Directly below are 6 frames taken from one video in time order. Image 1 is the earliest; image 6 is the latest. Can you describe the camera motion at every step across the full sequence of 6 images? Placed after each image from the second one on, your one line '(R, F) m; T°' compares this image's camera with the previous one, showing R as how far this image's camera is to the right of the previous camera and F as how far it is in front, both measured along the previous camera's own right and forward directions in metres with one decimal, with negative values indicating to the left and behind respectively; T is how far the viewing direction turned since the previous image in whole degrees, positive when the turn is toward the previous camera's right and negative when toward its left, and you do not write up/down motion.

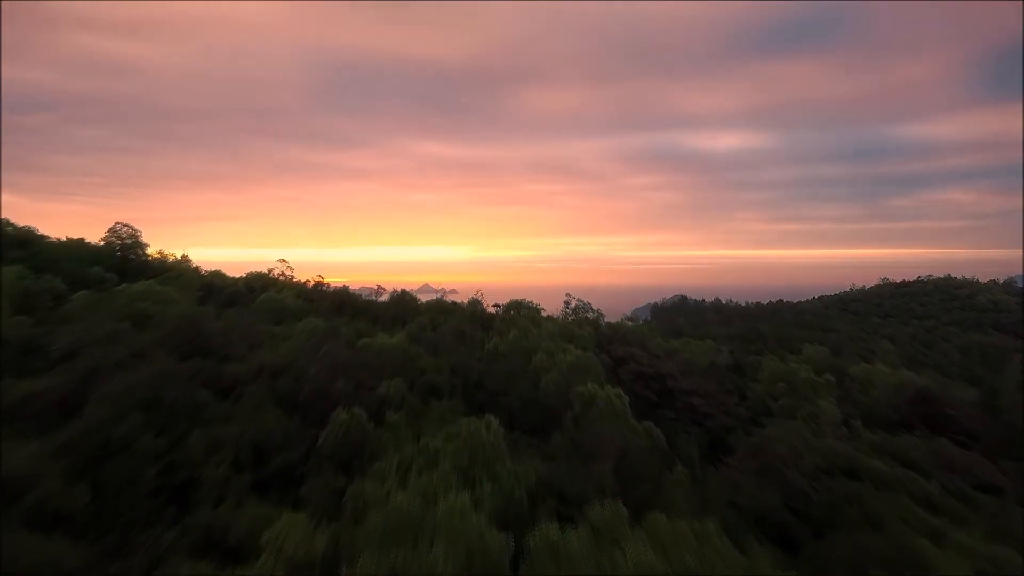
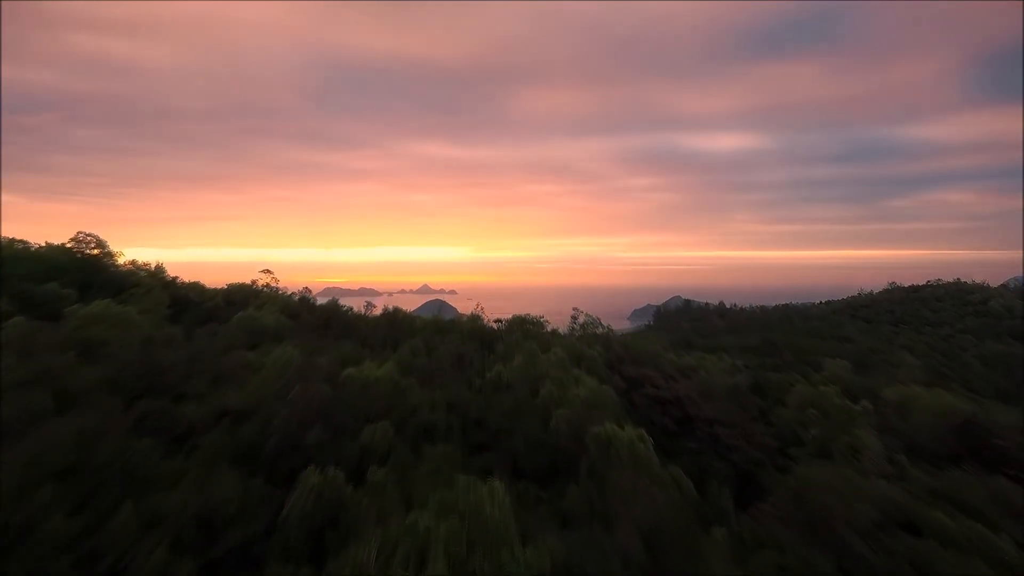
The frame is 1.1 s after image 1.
(-0.1, +1.0) m; 0°
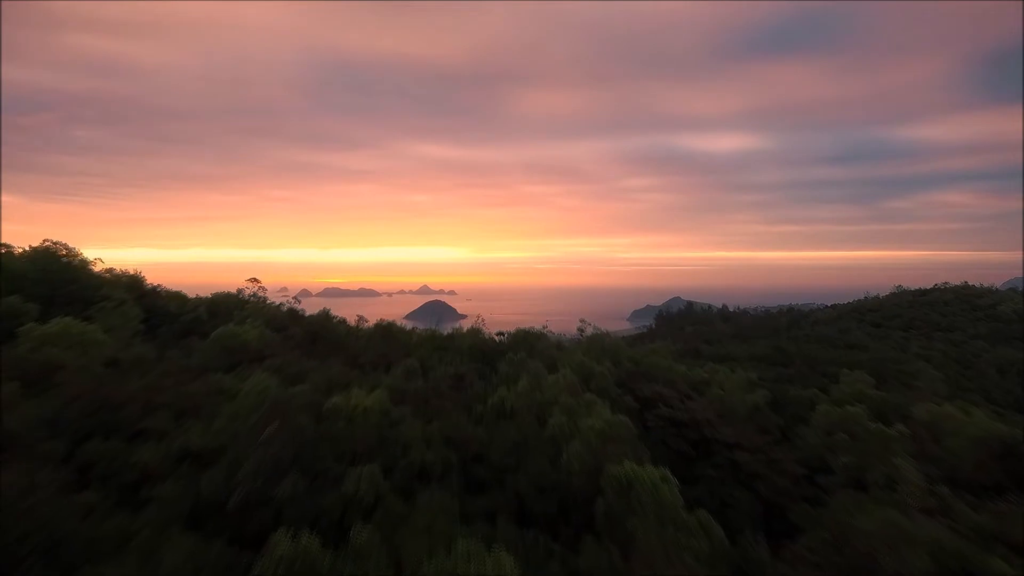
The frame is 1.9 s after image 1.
(-0.1, +0.8) m; 0°
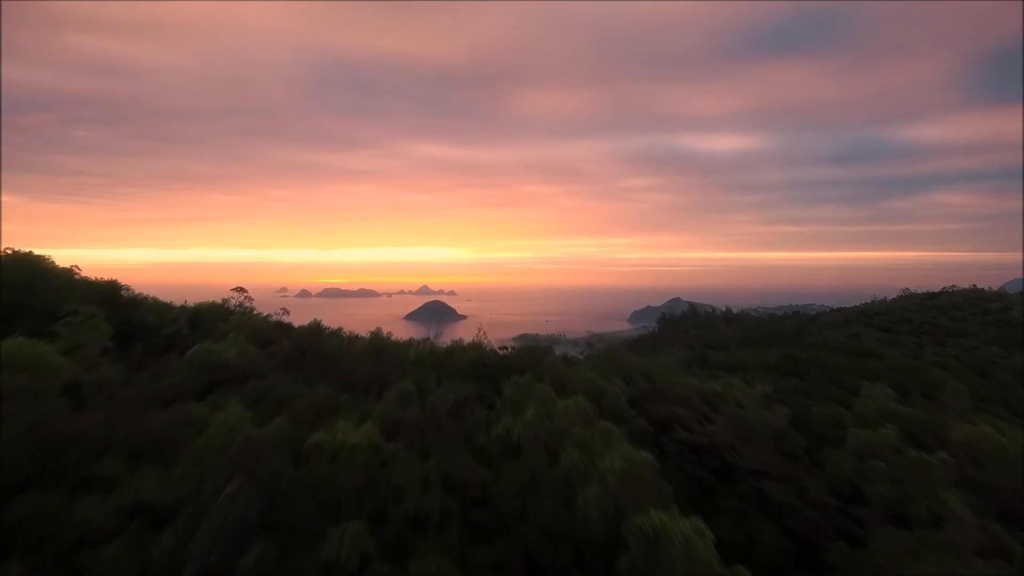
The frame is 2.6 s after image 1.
(-0.1, +0.8) m; 0°
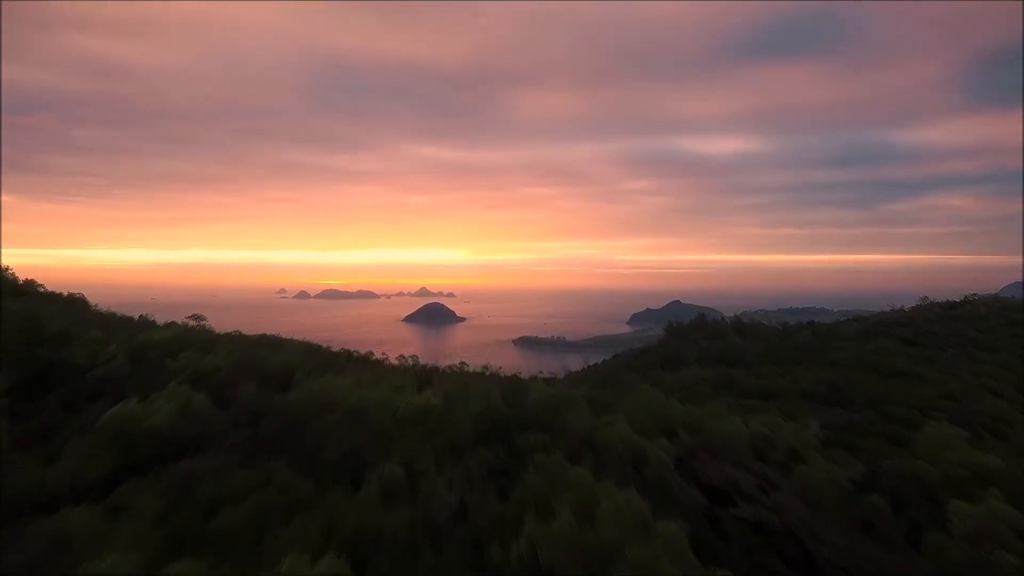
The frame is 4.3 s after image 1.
(-0.3, +1.9) m; 0°
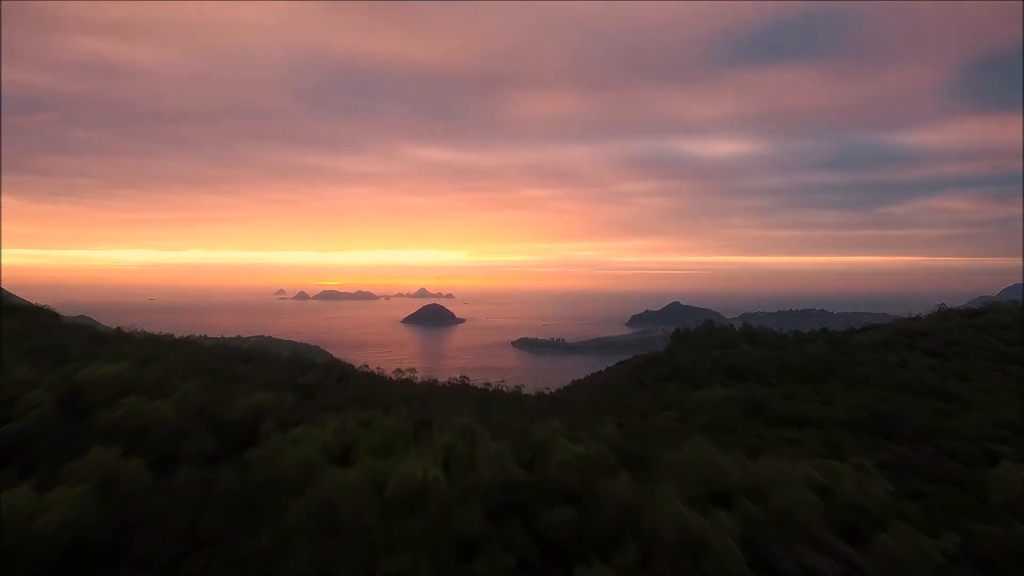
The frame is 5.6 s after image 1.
(-0.3, +1.6) m; 0°
